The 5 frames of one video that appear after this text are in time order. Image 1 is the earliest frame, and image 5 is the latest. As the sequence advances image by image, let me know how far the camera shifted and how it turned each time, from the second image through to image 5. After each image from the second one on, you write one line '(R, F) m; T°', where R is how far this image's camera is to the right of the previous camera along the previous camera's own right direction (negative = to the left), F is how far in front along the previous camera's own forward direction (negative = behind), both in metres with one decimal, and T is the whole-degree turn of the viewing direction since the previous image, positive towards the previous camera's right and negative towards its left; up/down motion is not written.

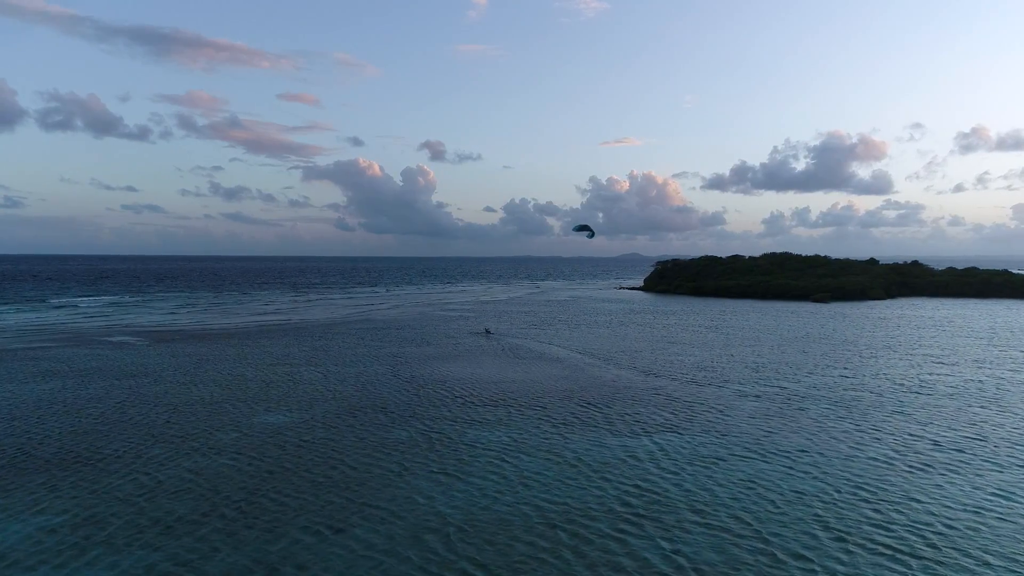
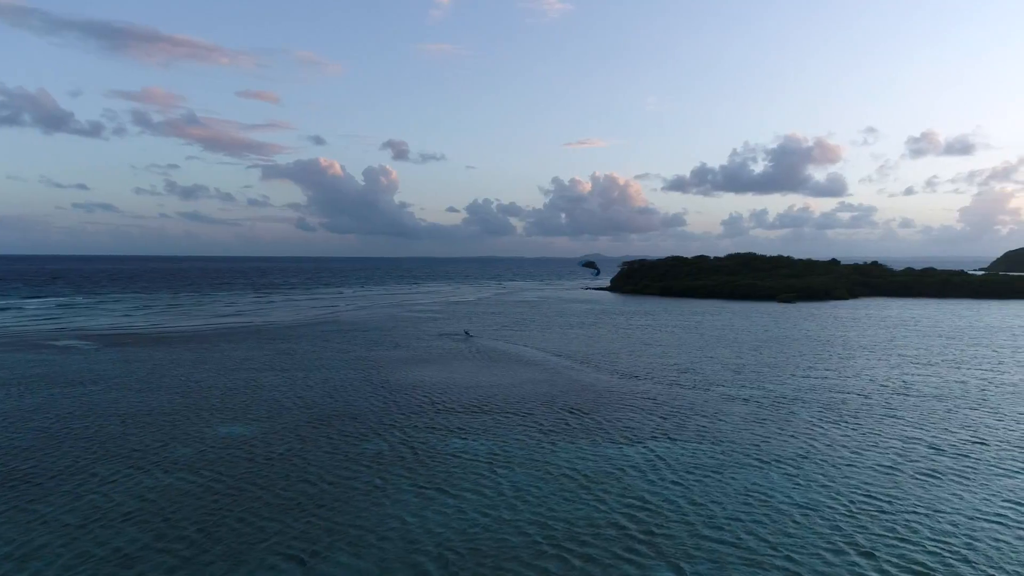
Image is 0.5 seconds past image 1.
(-0.2, +0.3) m; +3°
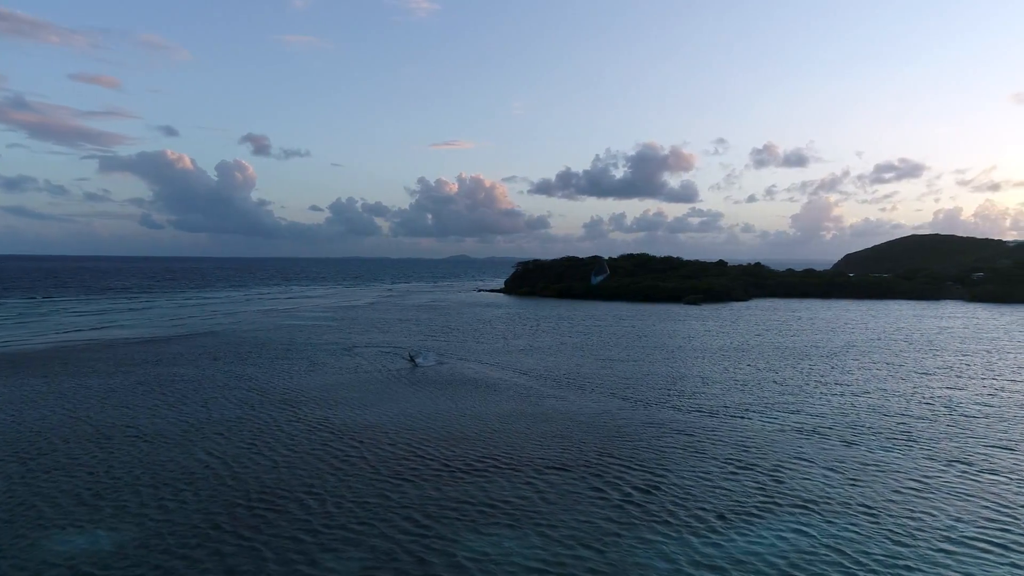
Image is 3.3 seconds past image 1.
(-0.9, +1.7) m; +11°
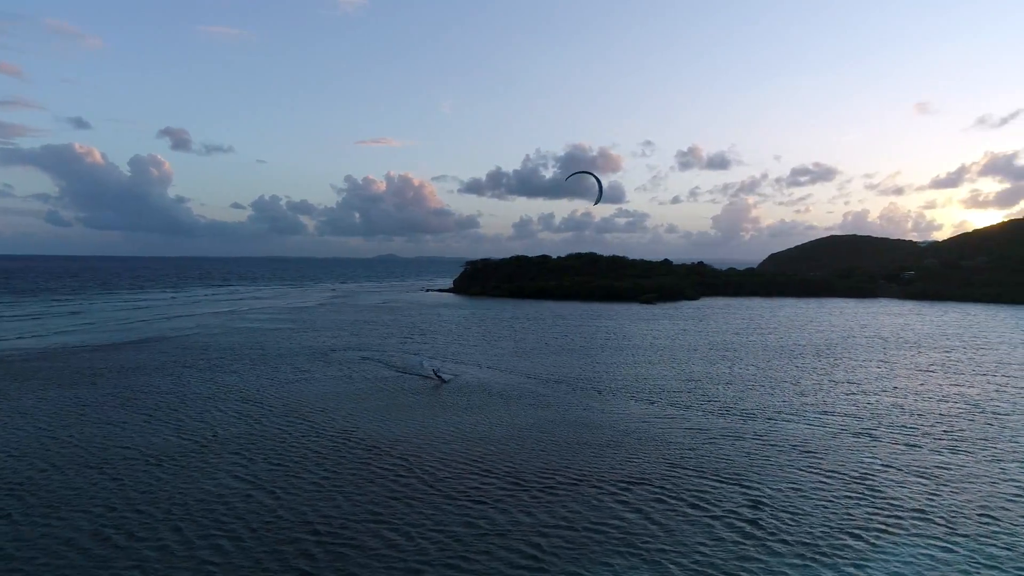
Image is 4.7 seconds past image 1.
(-0.8, +0.3) m; +6°
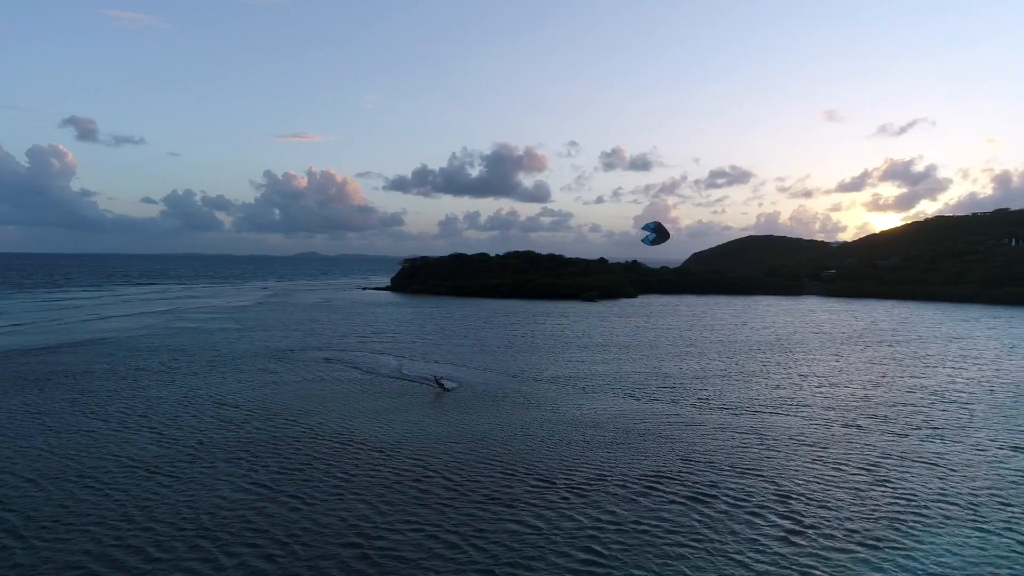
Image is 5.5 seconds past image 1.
(-0.5, +0.1) m; +6°
